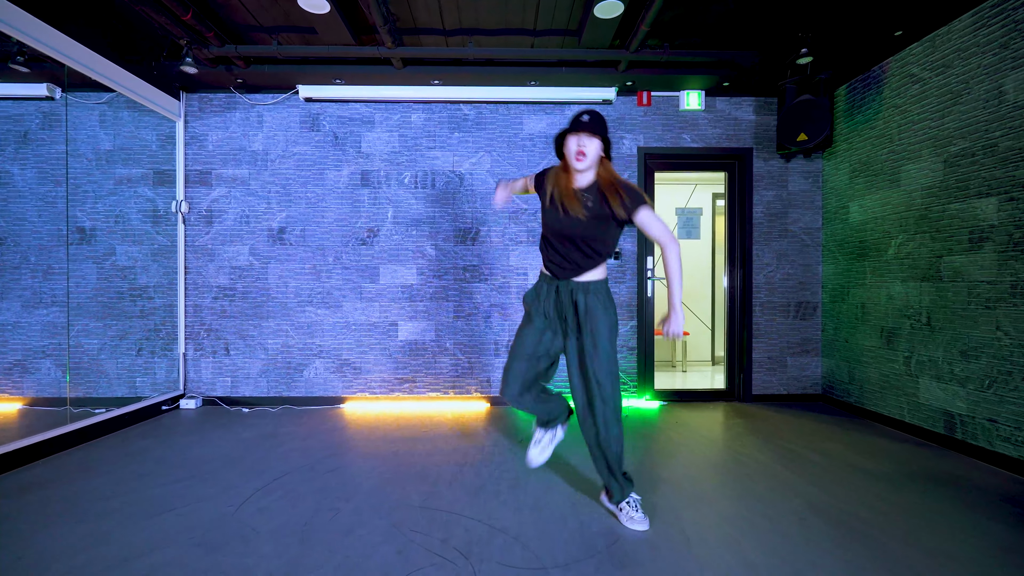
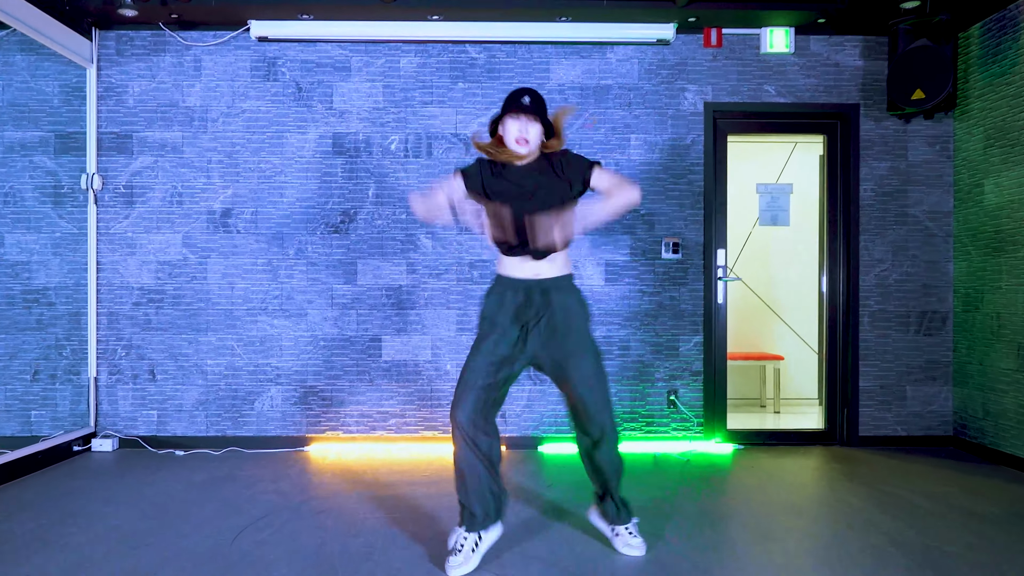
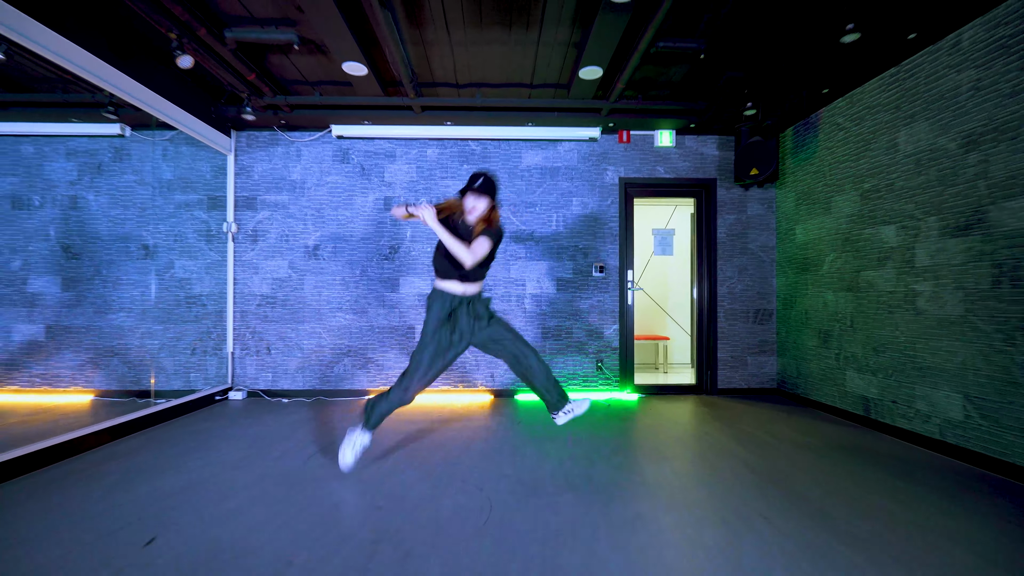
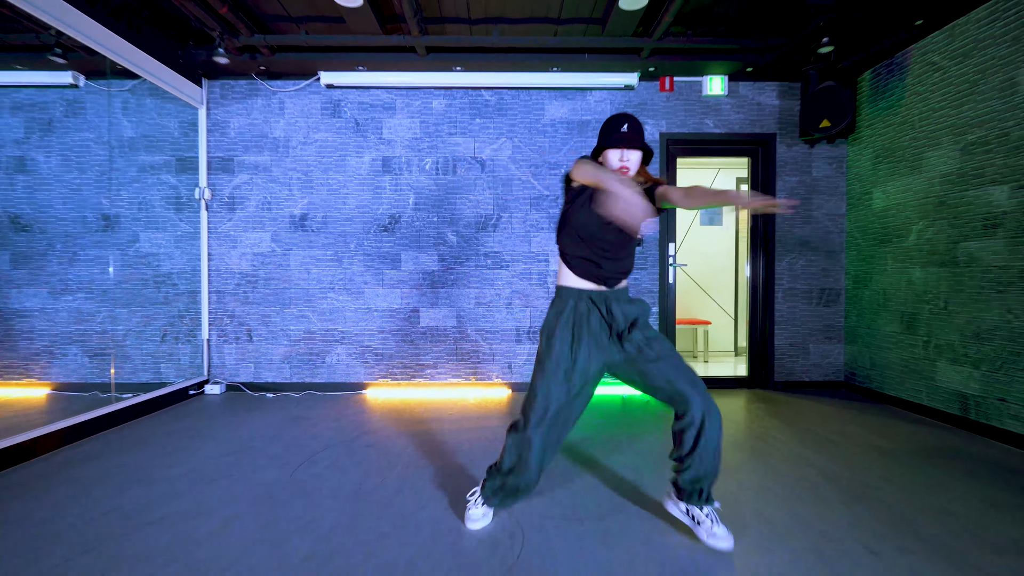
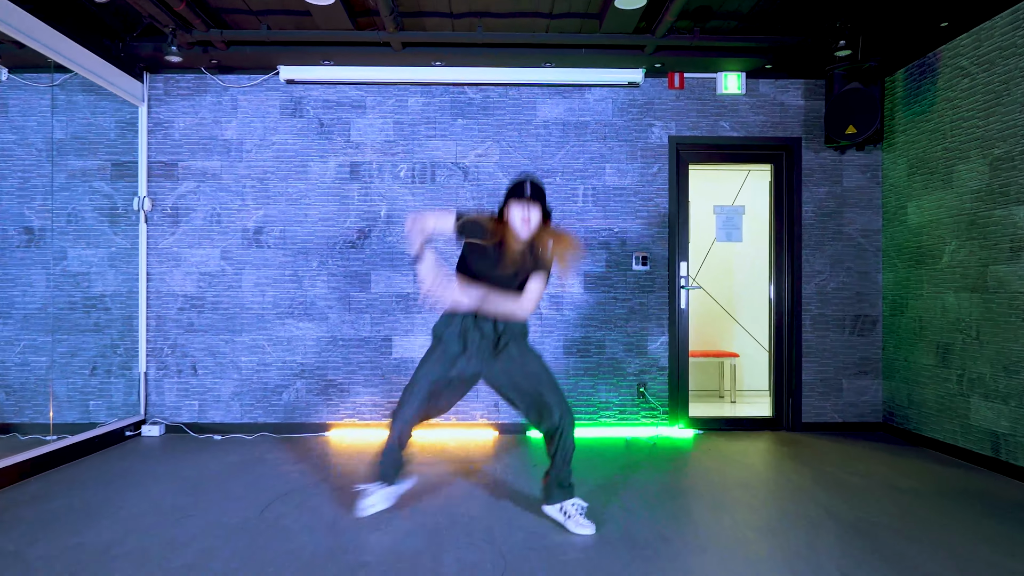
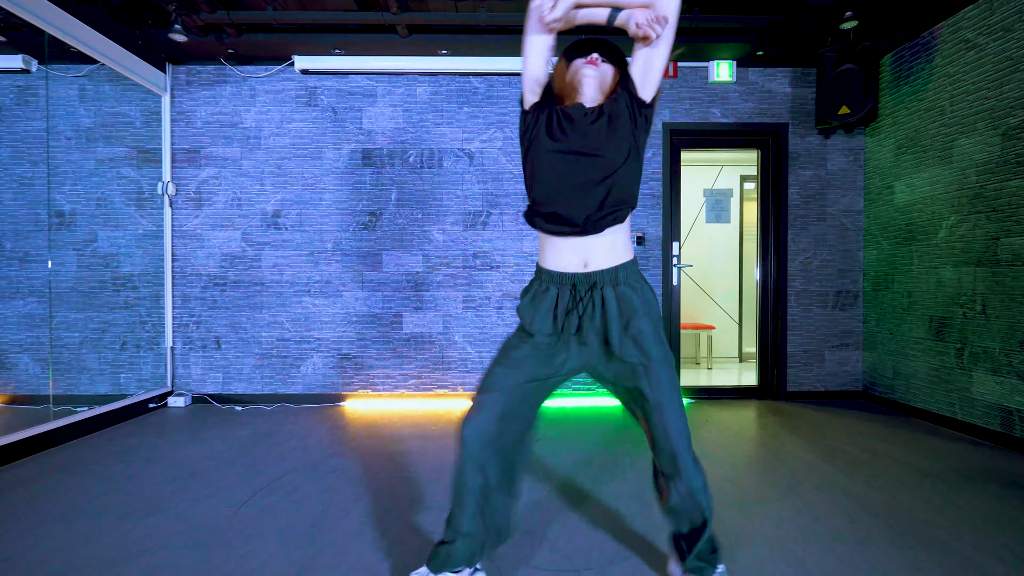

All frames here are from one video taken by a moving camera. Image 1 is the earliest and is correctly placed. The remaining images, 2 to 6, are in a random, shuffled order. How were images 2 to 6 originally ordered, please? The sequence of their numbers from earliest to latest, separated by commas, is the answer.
3, 5, 2, 4, 6
